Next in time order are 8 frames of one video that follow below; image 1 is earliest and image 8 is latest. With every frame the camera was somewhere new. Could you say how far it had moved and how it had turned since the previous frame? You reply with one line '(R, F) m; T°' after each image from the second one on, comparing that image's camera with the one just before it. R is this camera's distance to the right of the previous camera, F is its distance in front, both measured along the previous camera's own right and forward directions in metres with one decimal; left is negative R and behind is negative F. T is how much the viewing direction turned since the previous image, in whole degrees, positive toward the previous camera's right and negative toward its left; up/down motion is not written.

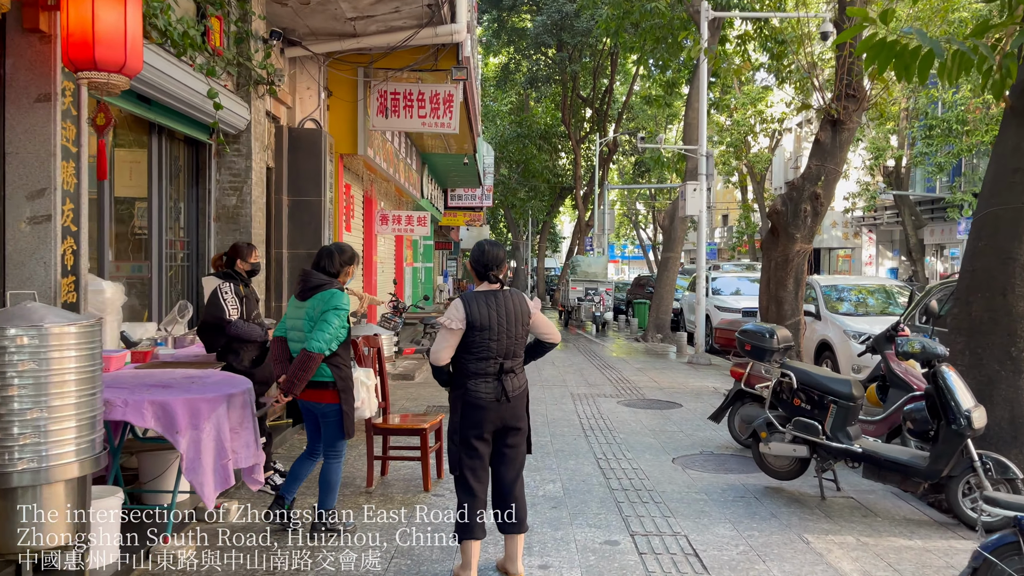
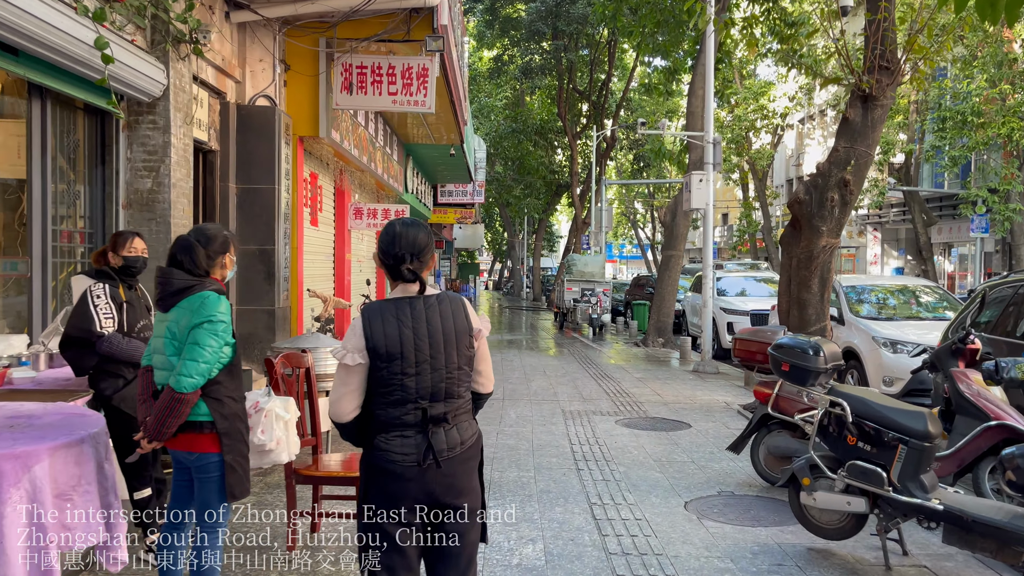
(+0.2, +1.3) m; 0°
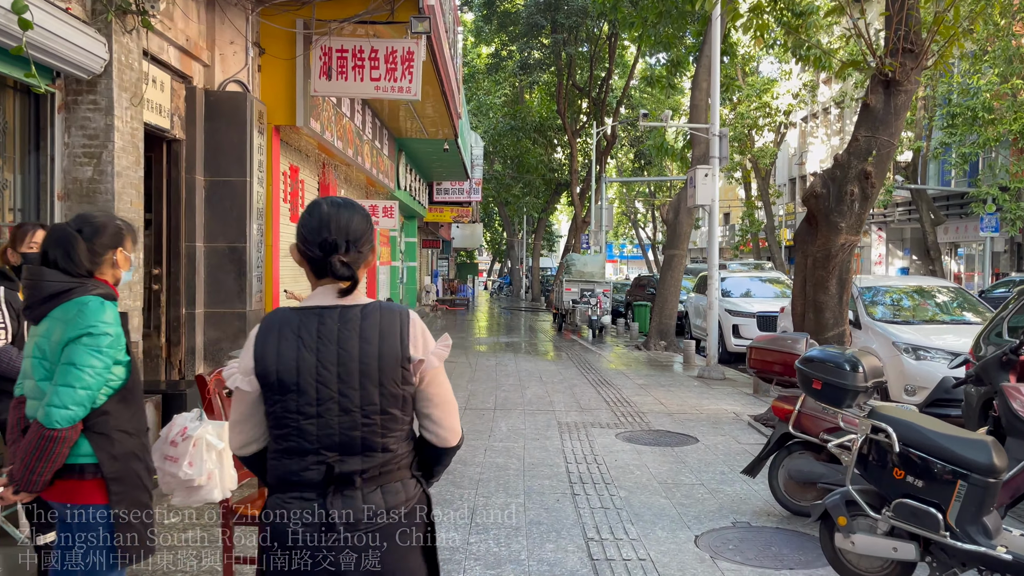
(+0.1, +0.7) m; 0°
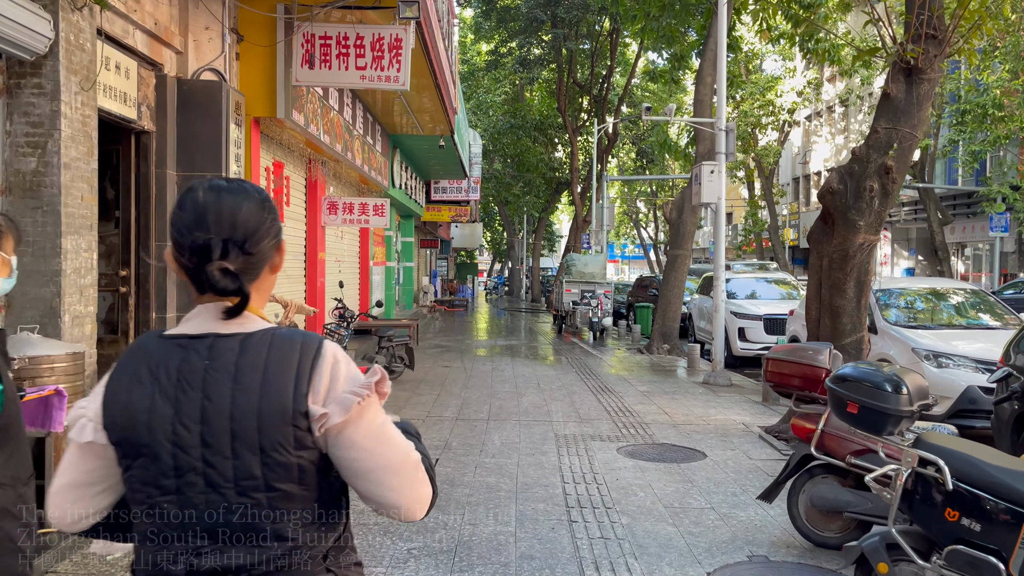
(+0.1, +0.5) m; 0°
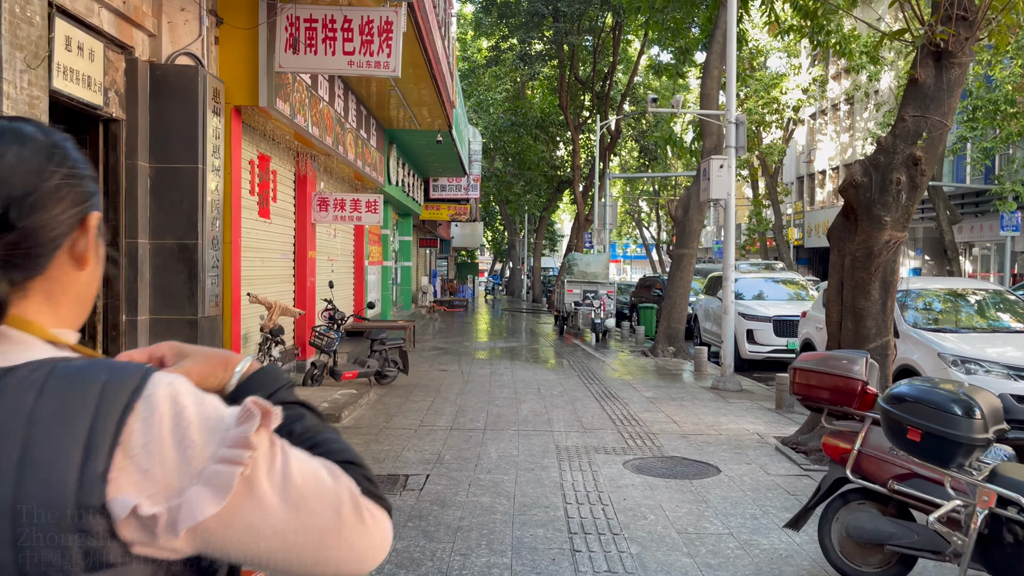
(0.0, +0.5) m; 0°
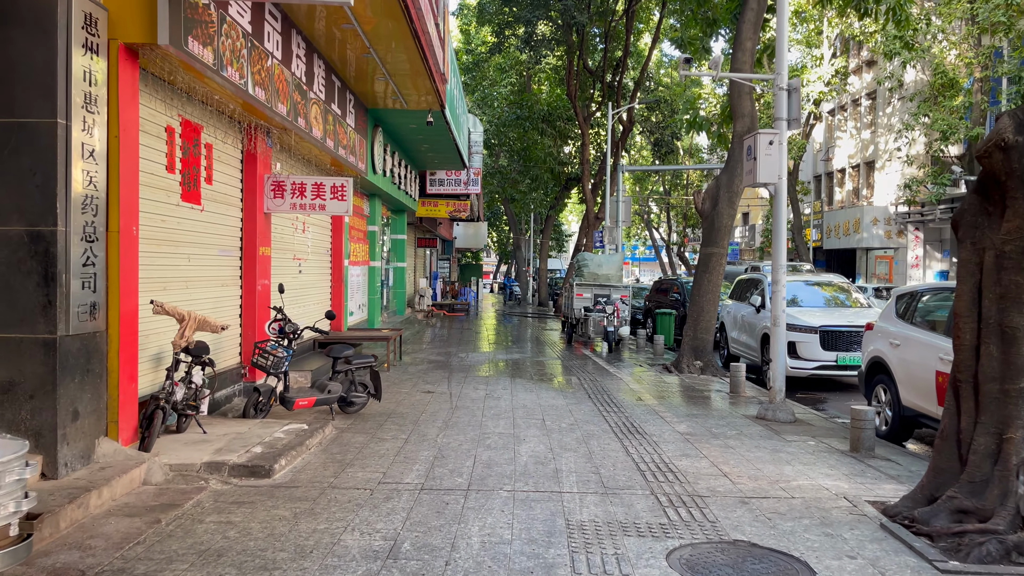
(+0.1, +2.0) m; 0°
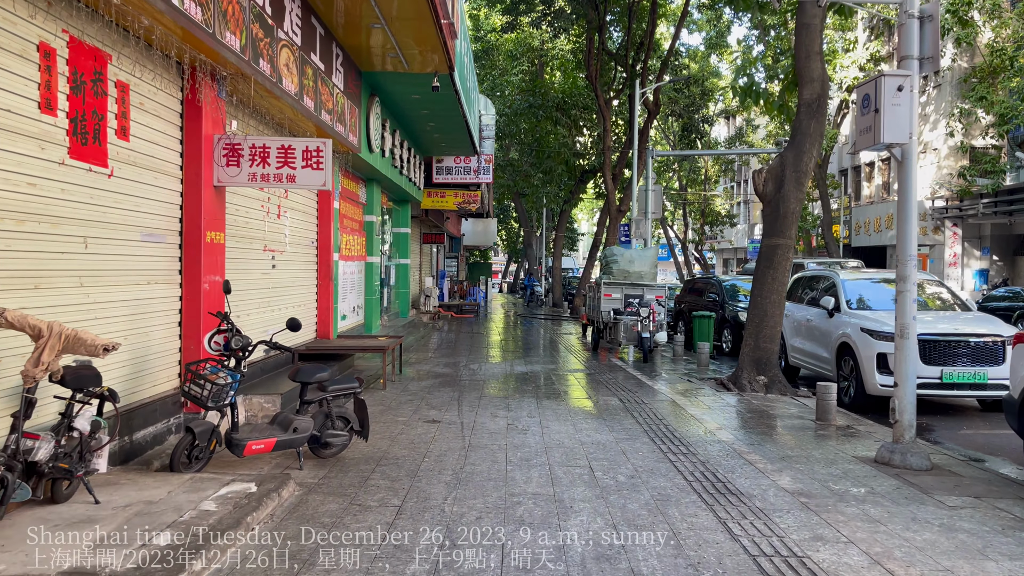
(-0.2, +2.2) m; -1°
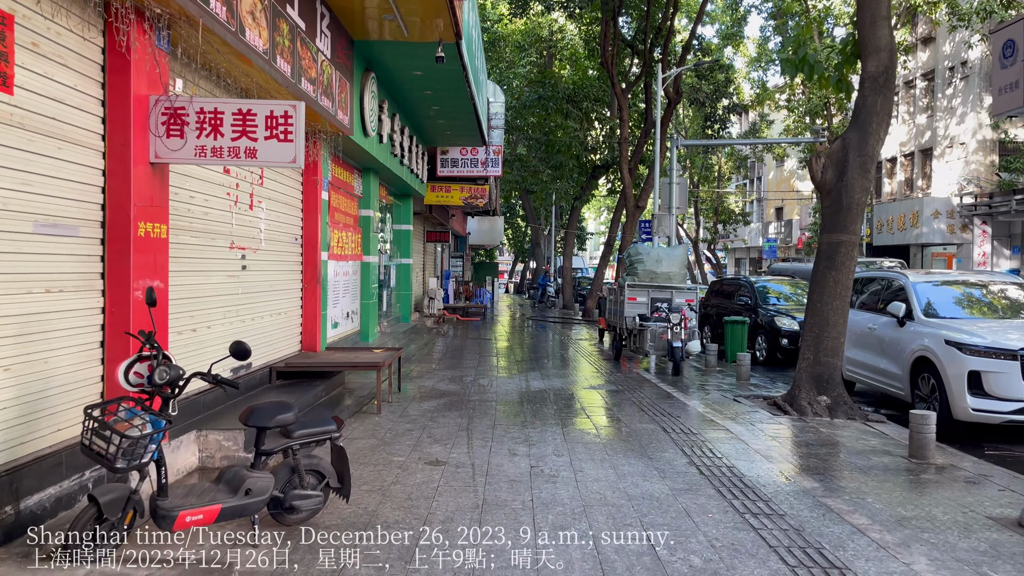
(-0.1, +1.5) m; 0°
